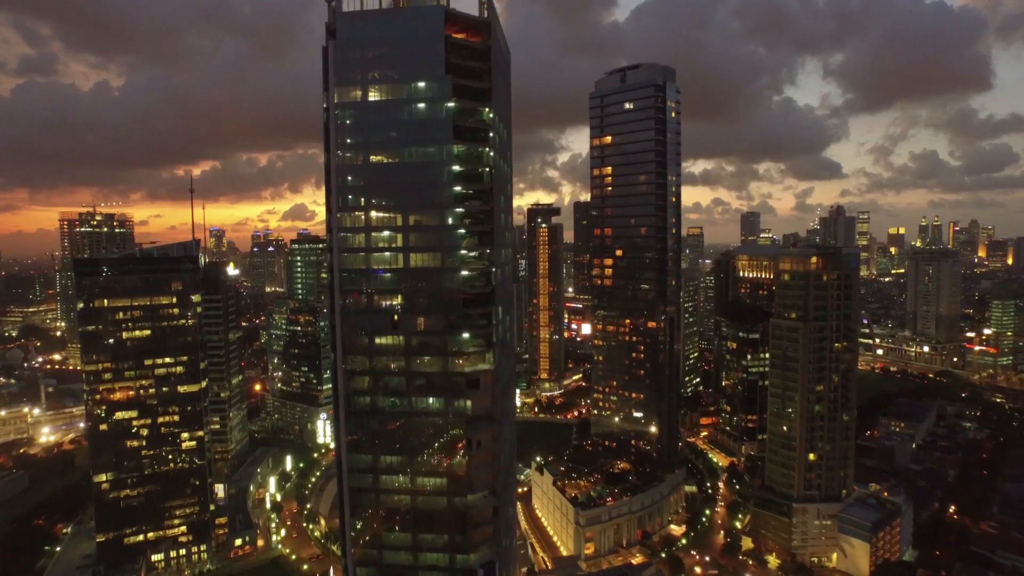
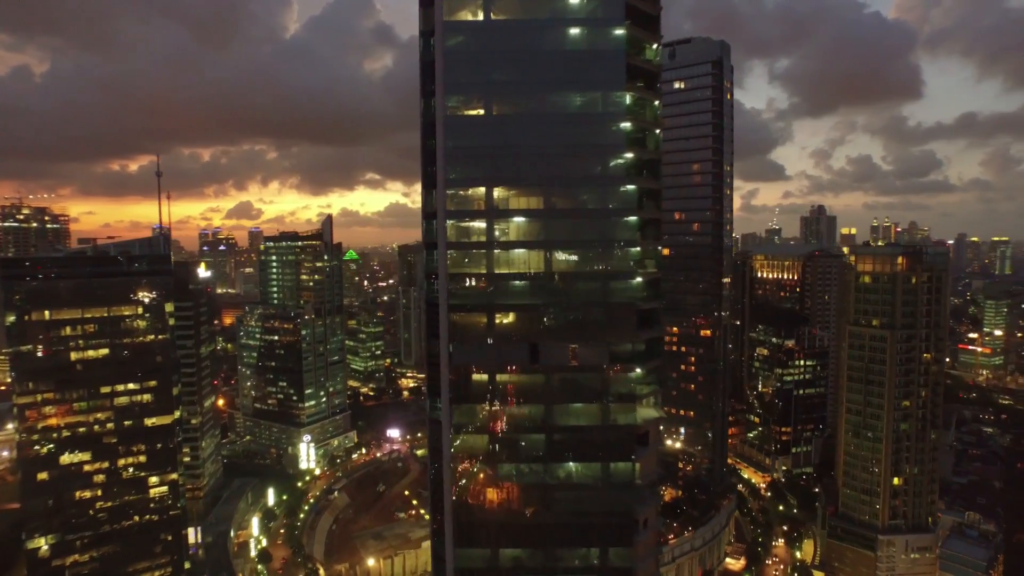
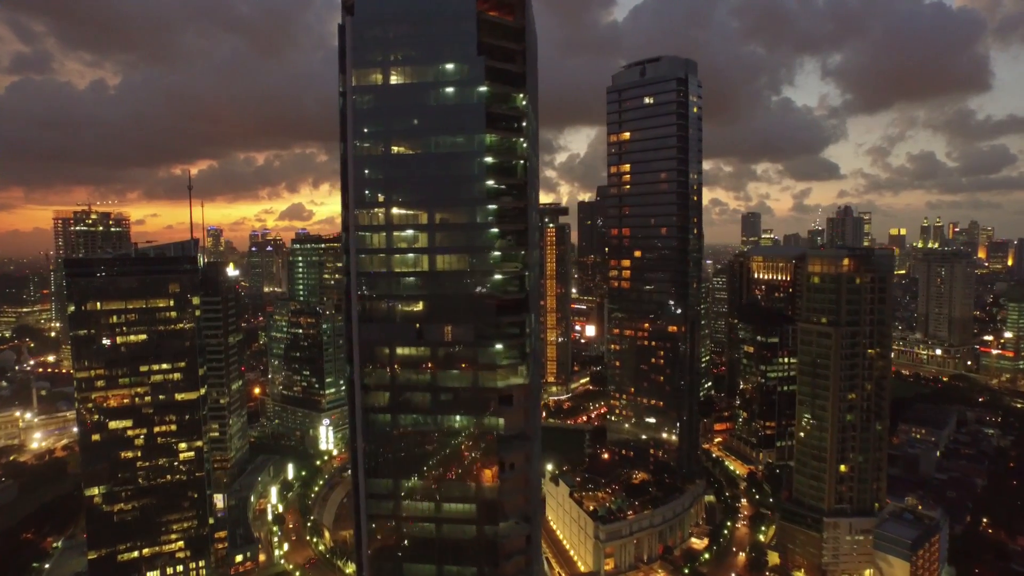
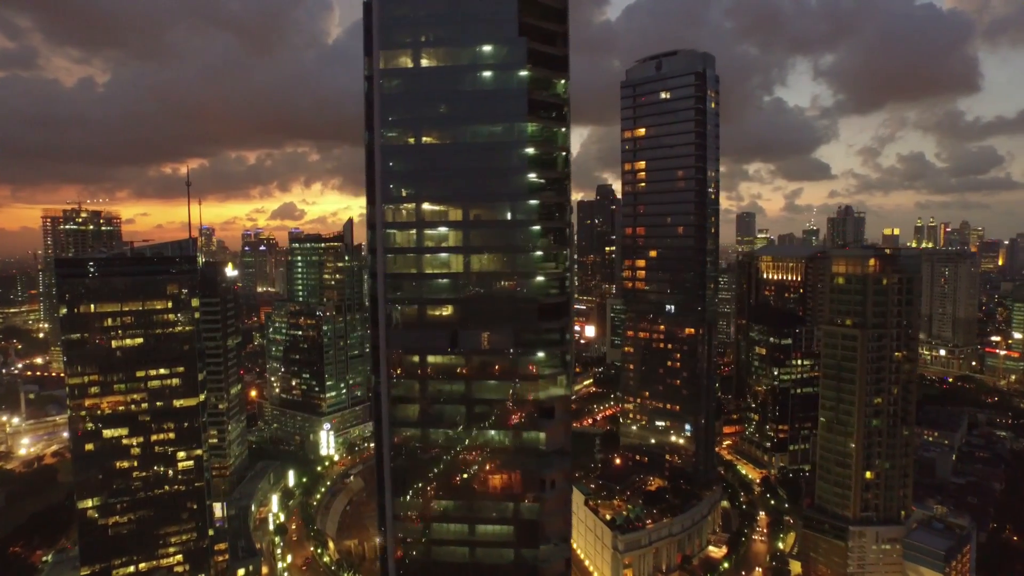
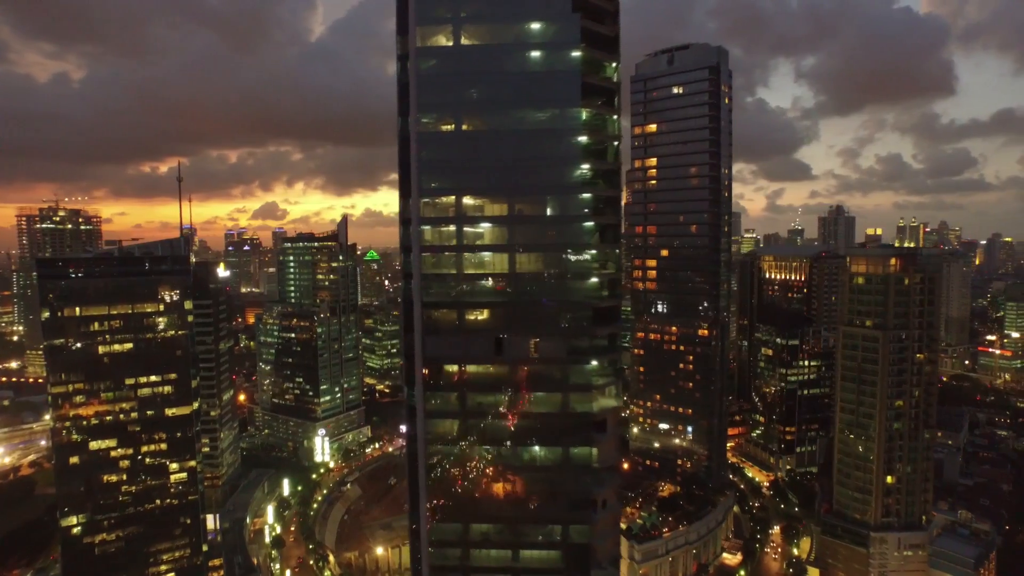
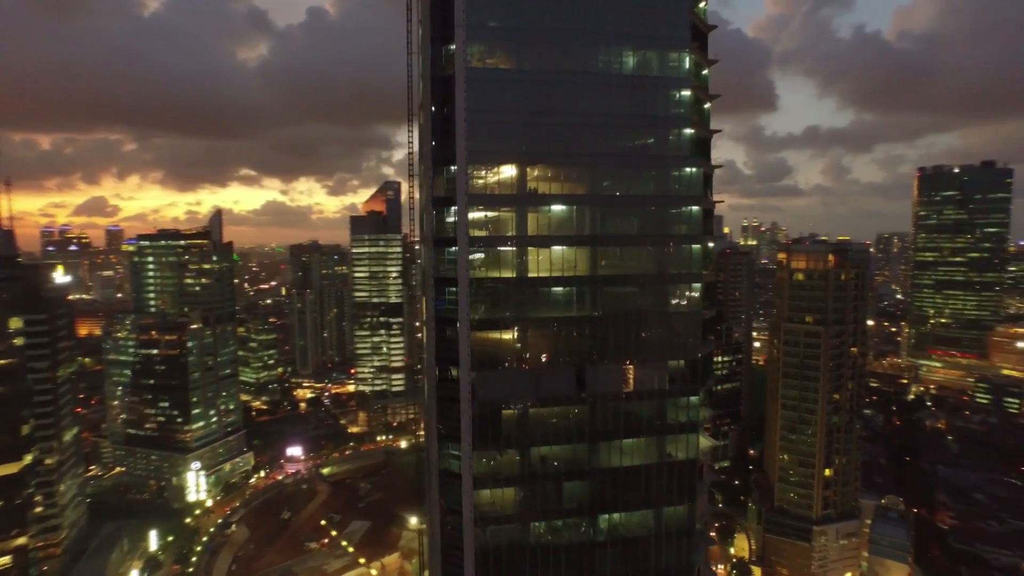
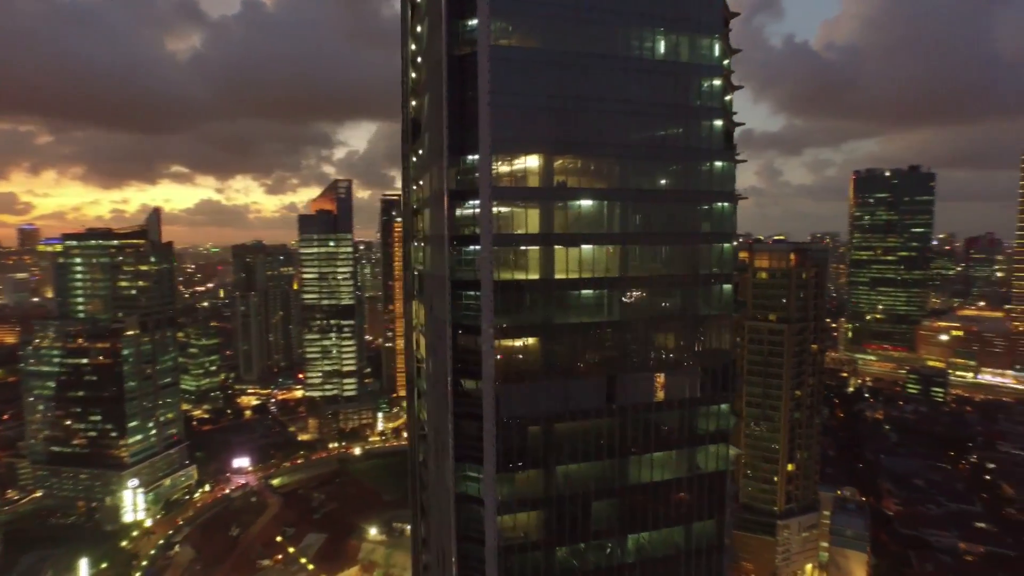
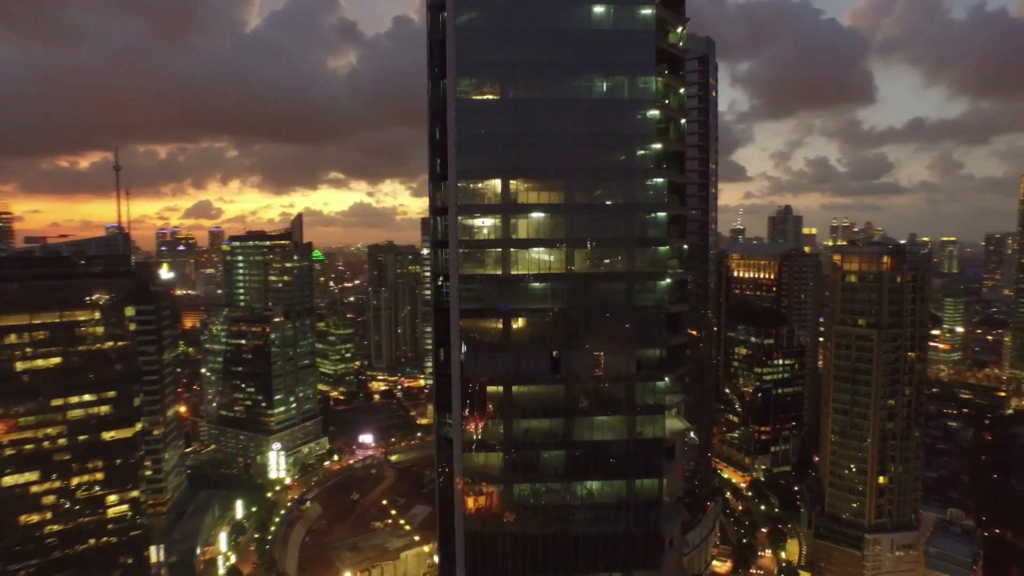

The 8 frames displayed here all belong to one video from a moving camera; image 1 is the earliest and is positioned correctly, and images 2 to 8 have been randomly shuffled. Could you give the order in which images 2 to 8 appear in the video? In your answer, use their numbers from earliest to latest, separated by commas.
3, 4, 5, 2, 8, 6, 7
